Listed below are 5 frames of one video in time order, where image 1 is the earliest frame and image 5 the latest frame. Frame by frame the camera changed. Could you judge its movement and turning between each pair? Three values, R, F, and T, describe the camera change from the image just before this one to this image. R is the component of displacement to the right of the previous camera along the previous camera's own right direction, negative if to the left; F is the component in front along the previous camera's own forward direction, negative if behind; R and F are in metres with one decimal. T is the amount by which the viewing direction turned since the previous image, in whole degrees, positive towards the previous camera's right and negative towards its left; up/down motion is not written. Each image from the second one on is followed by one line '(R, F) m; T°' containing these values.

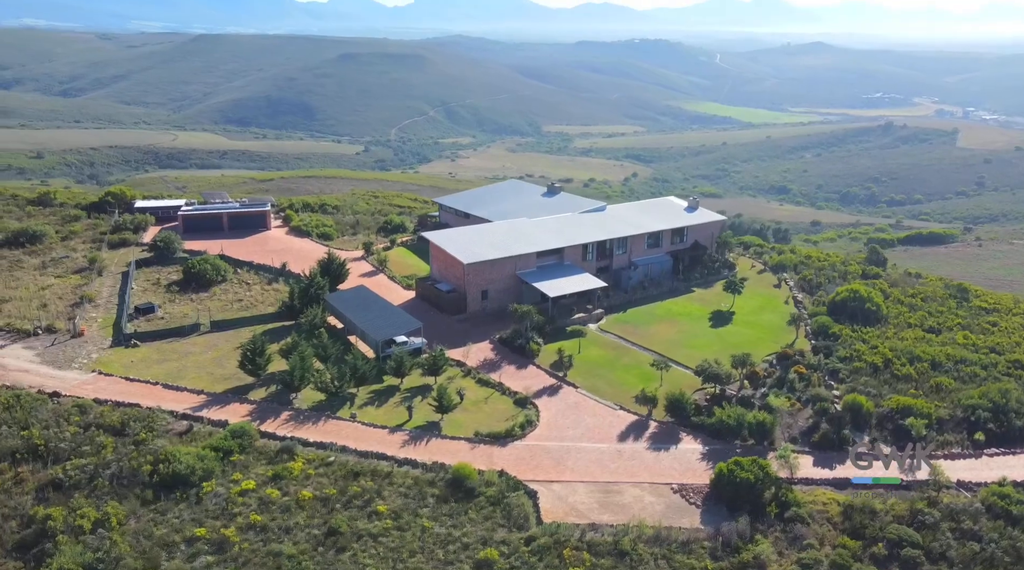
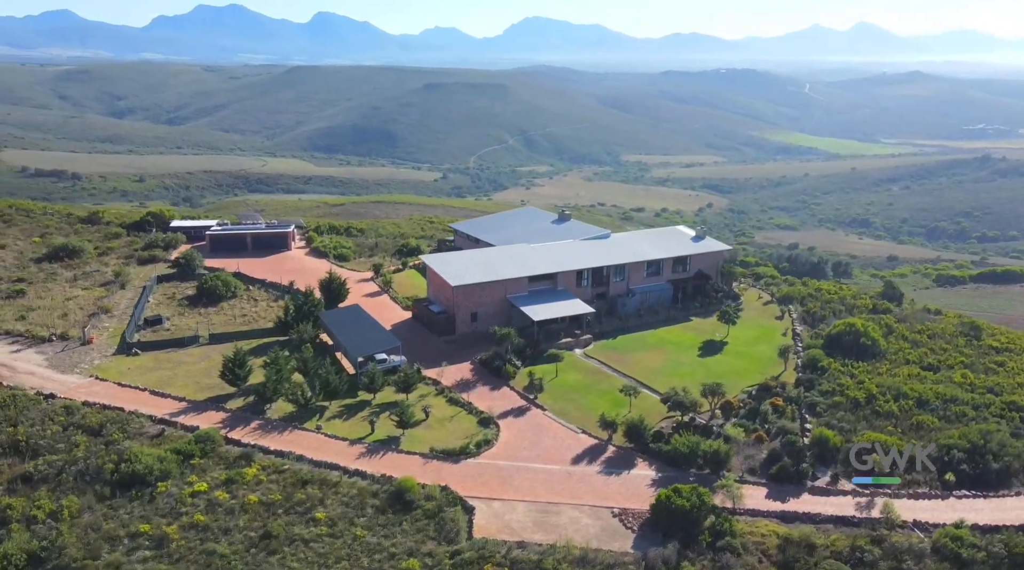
(+4.3, -0.6) m; -6°
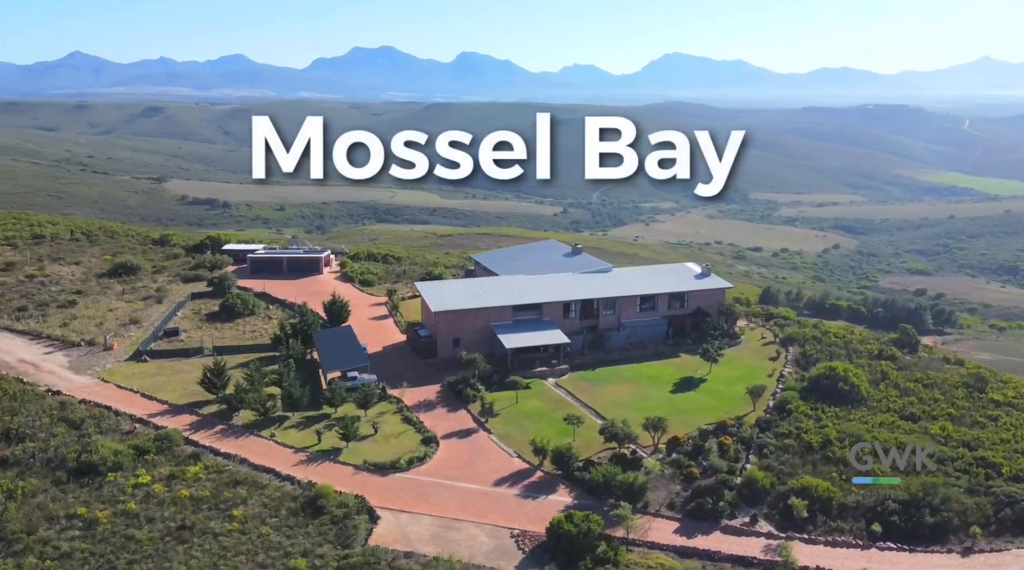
(+7.2, -0.8) m; -9°
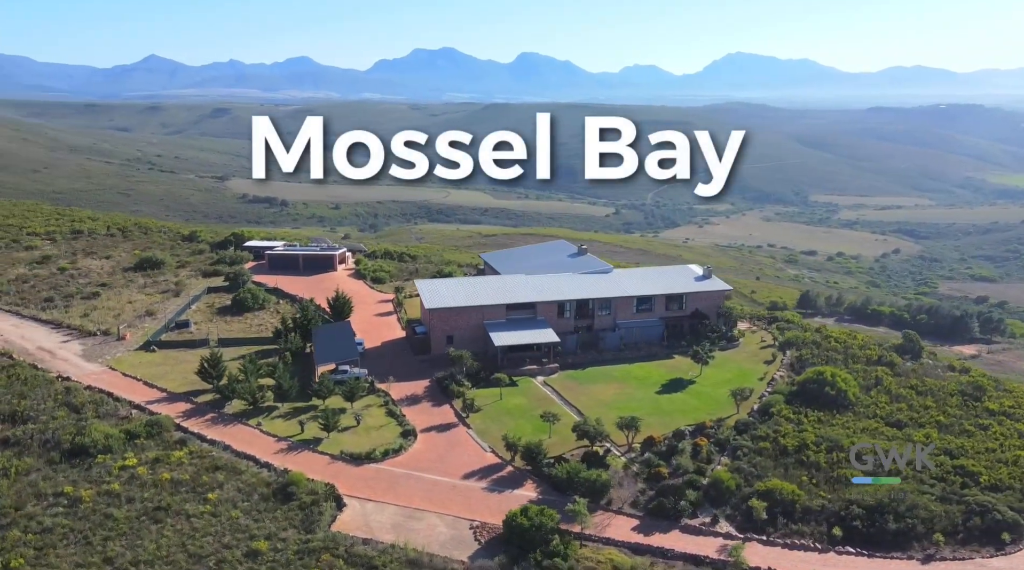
(+3.2, -0.5) m; -4°
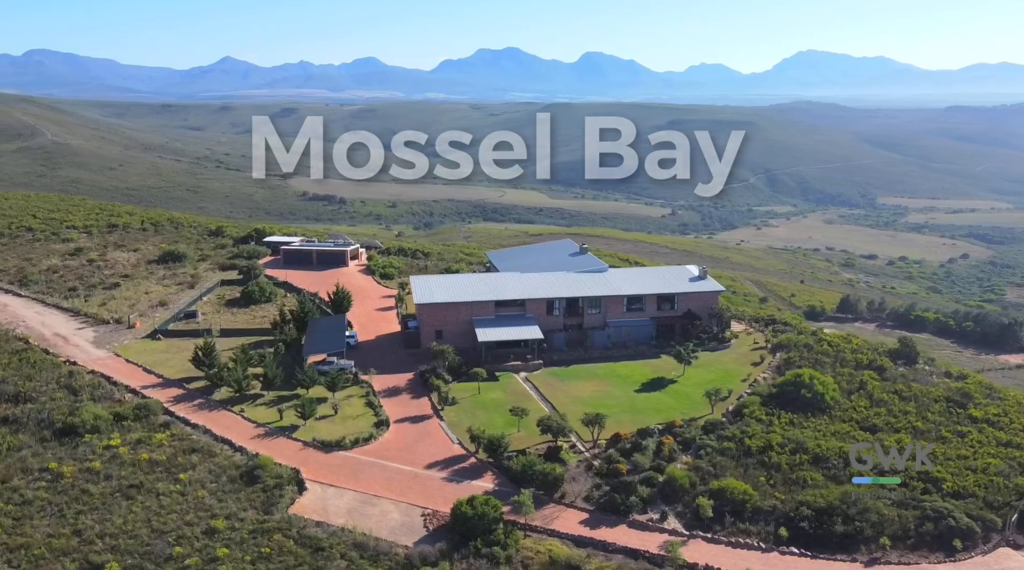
(+3.7, -0.6) m; -4°
